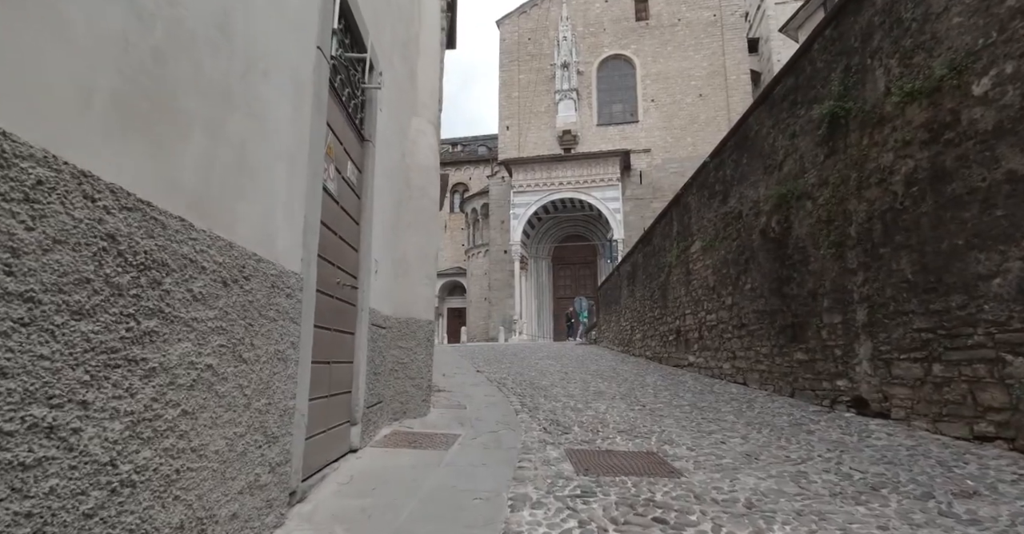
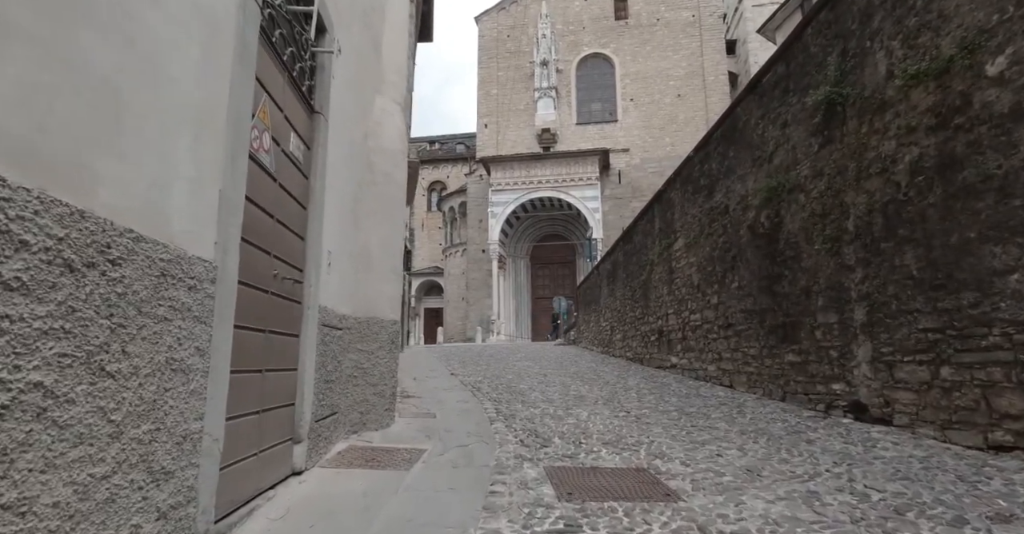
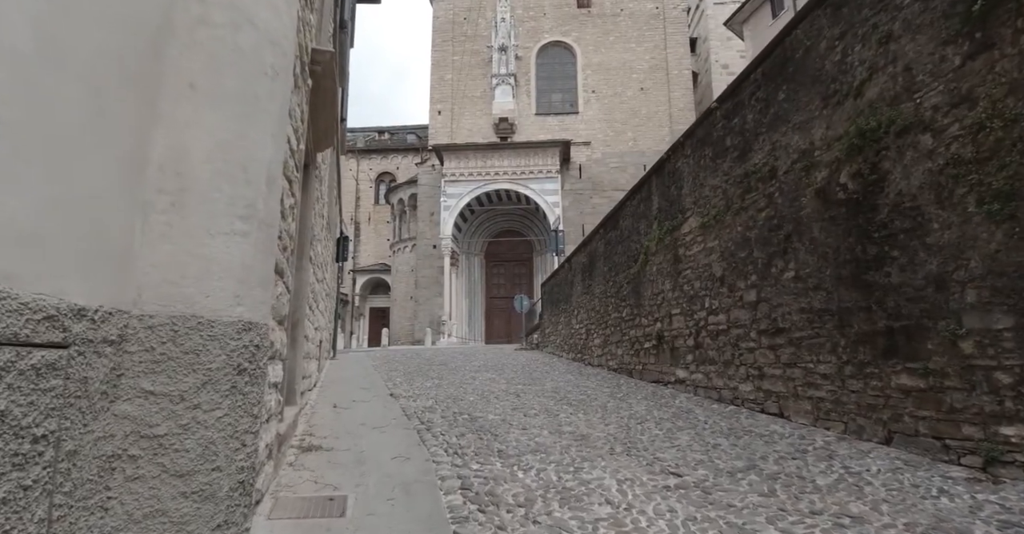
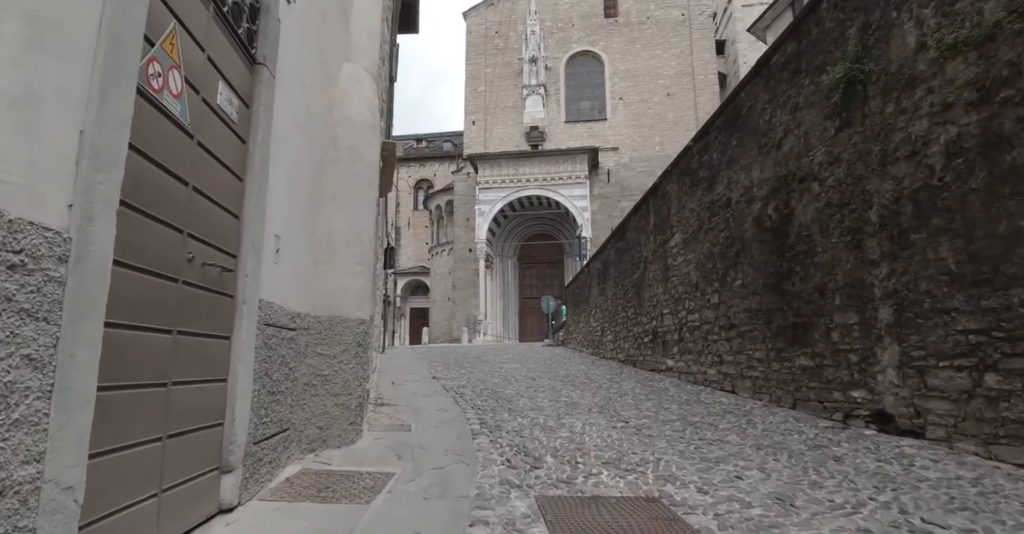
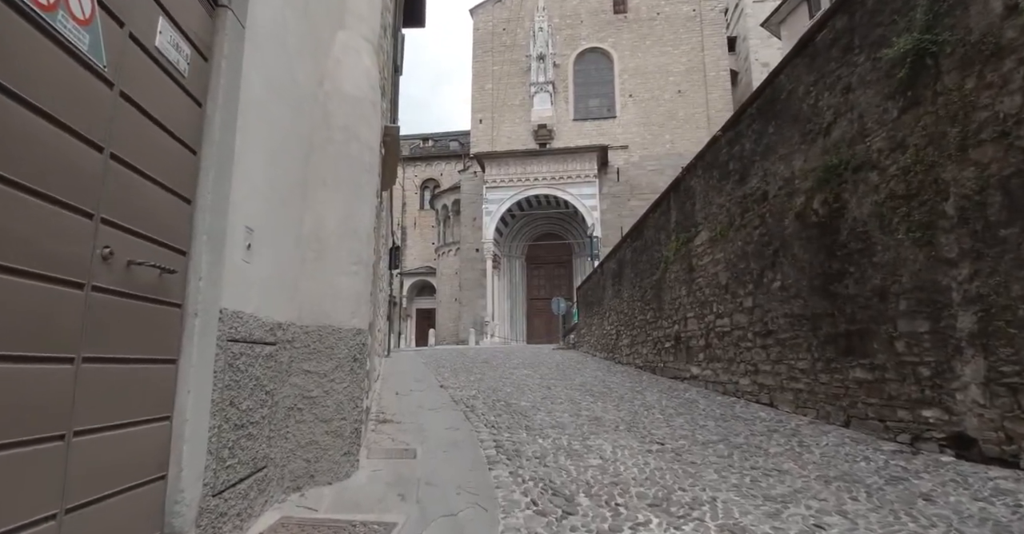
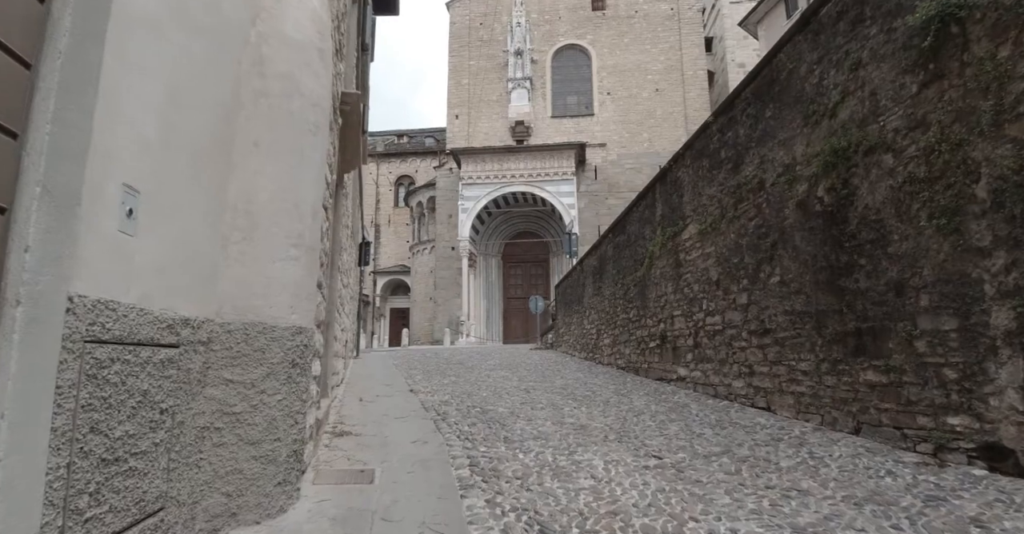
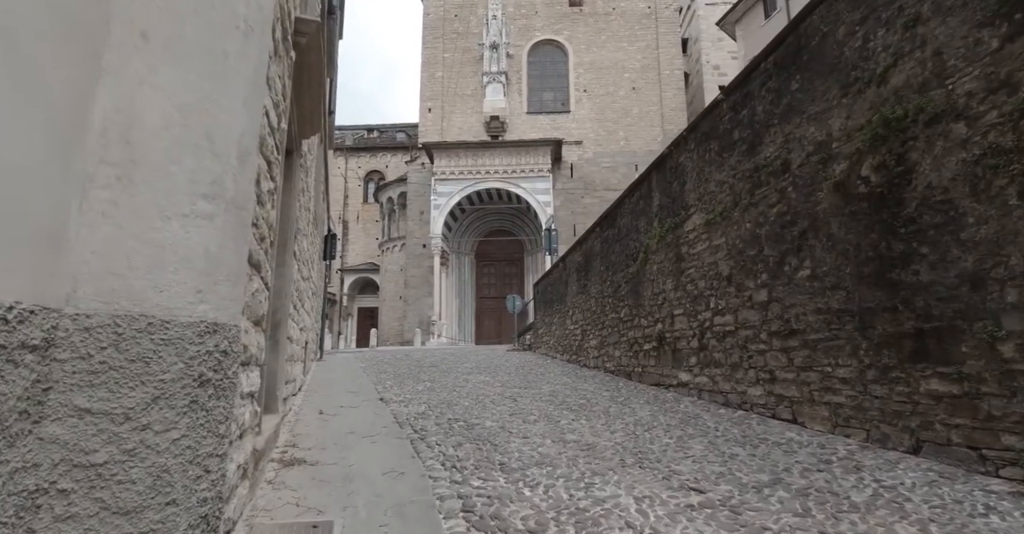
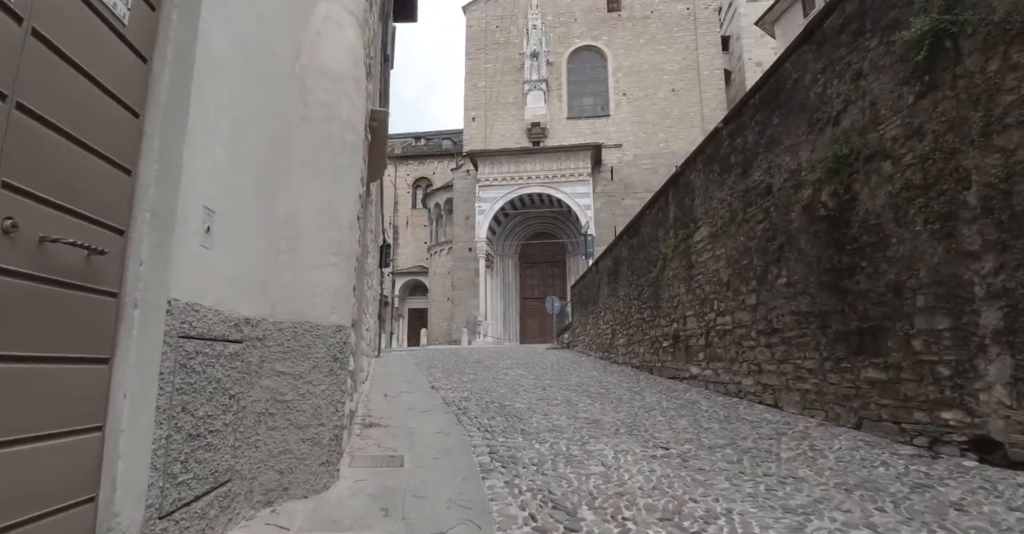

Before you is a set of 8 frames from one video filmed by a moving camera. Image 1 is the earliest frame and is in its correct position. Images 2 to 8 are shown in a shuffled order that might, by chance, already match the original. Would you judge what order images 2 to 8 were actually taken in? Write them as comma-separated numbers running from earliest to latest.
2, 4, 5, 8, 6, 3, 7
